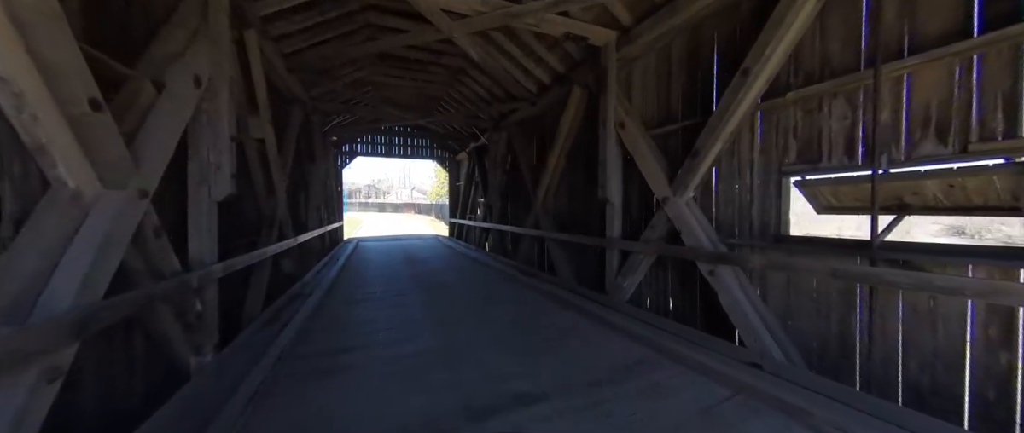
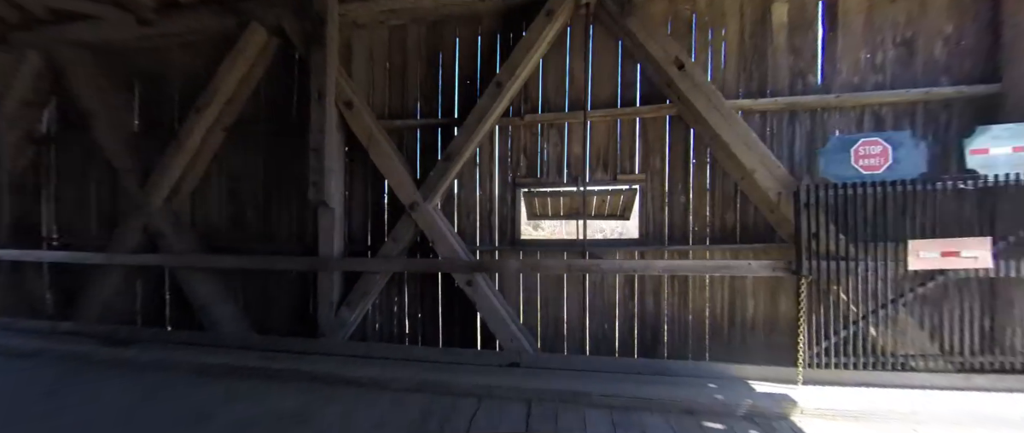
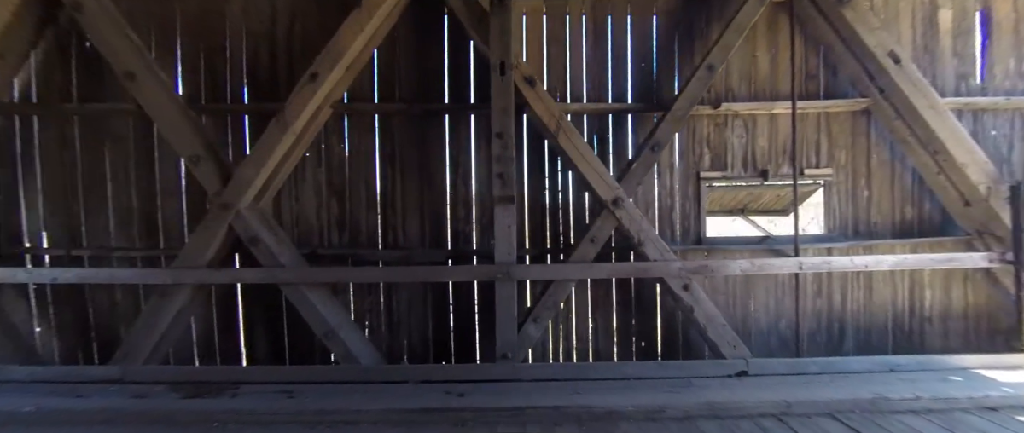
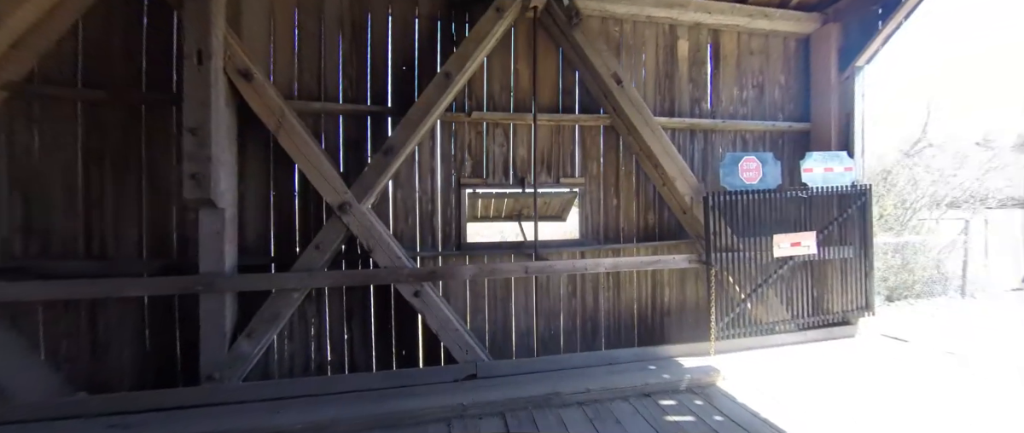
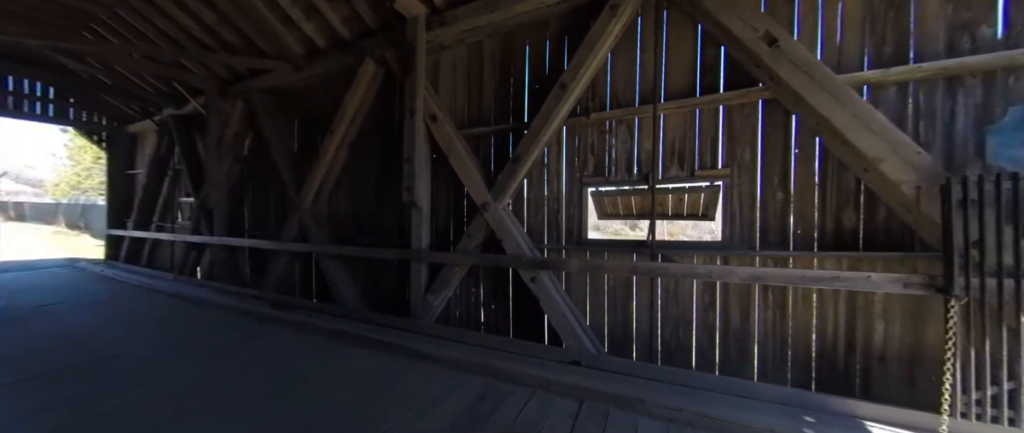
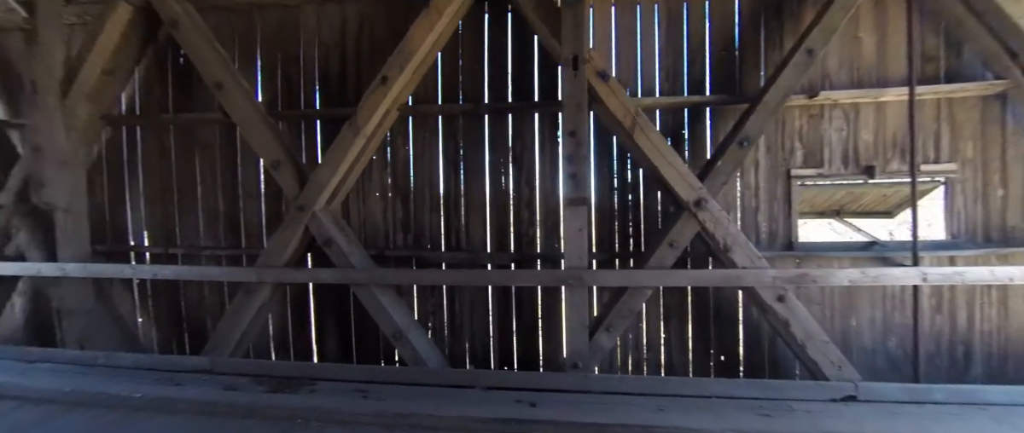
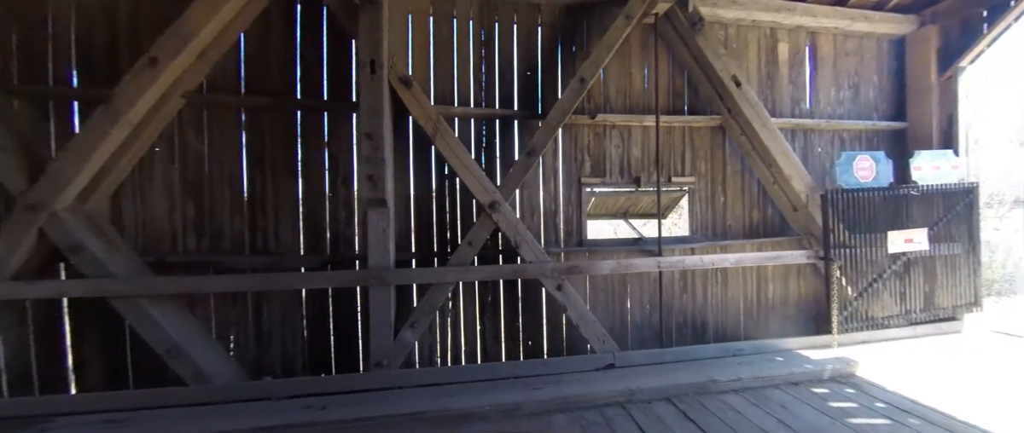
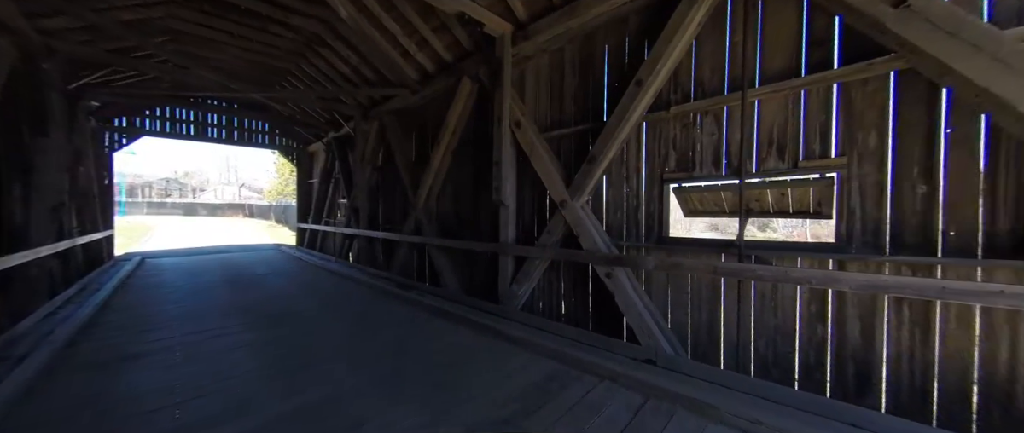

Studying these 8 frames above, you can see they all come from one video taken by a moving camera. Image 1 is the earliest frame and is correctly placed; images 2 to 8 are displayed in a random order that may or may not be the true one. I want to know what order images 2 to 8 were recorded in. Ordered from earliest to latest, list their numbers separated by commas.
8, 5, 2, 4, 7, 3, 6
